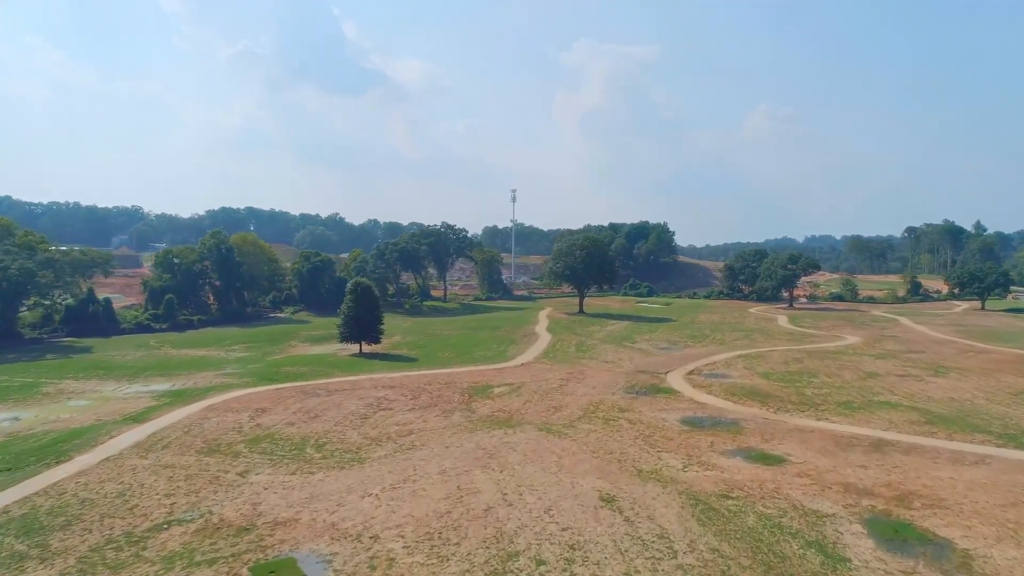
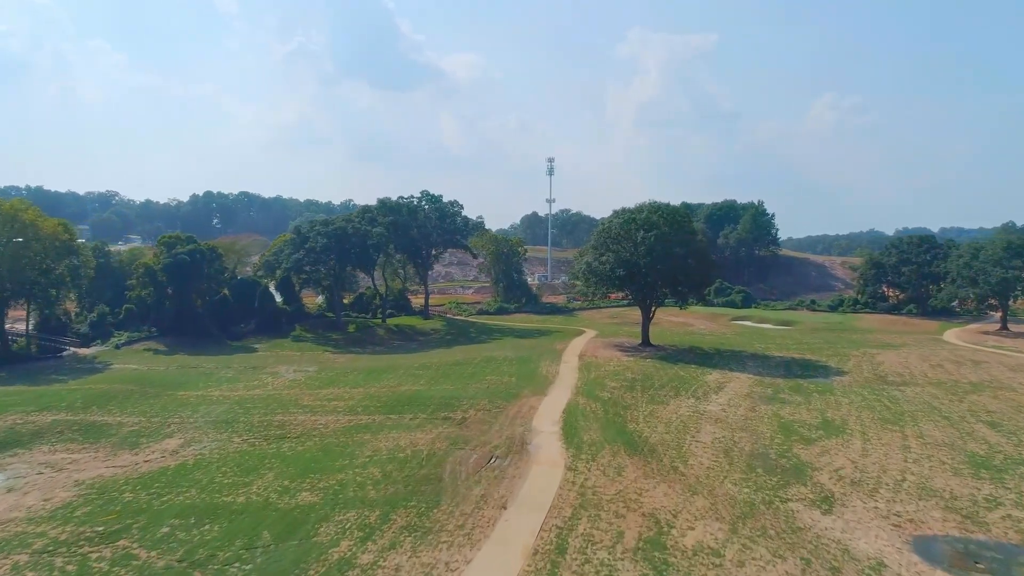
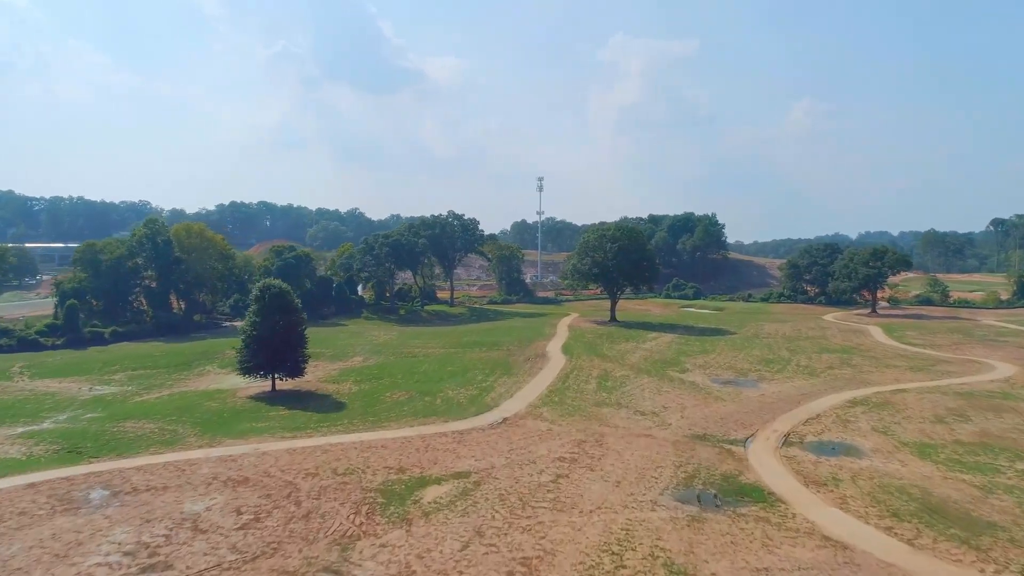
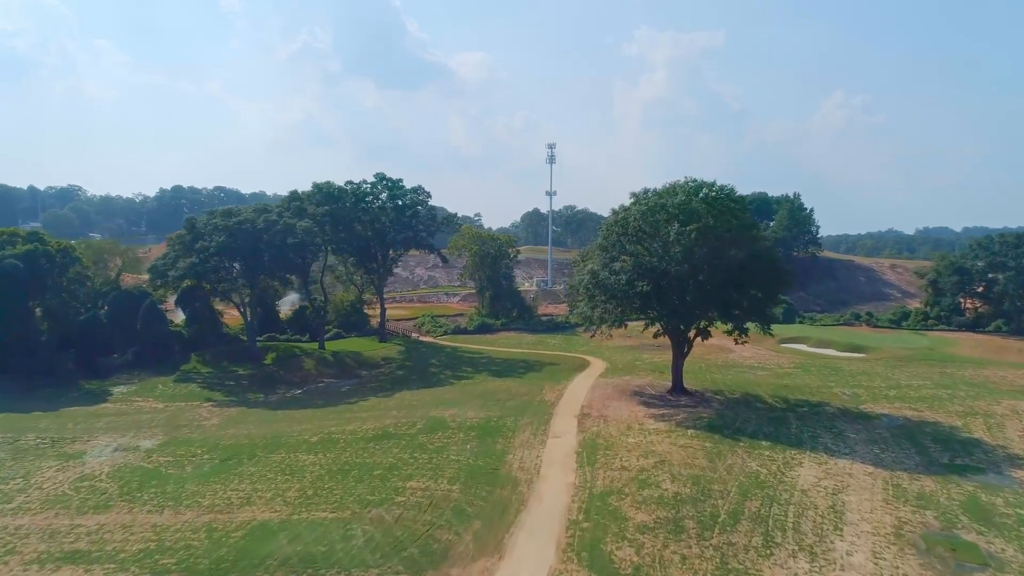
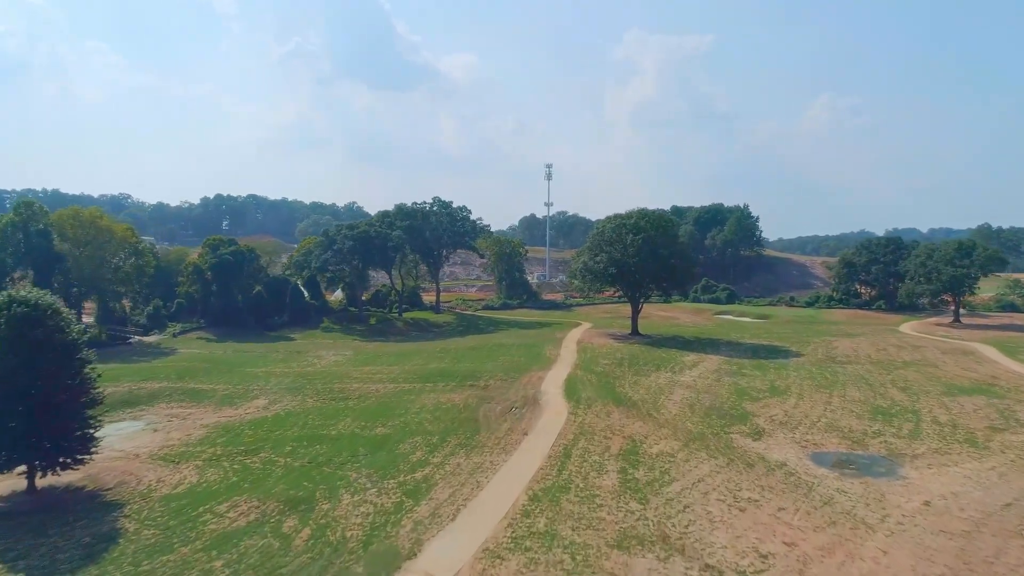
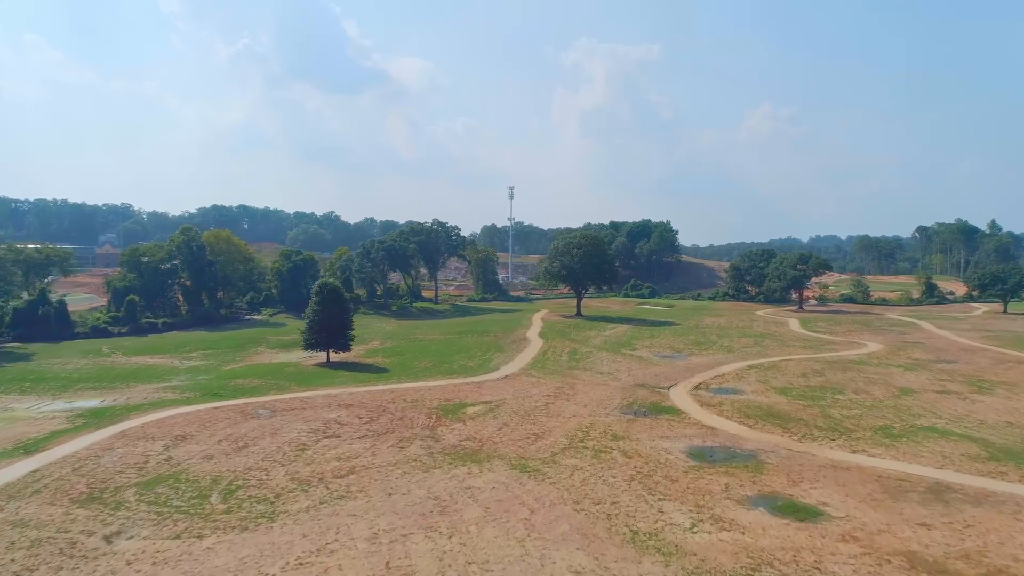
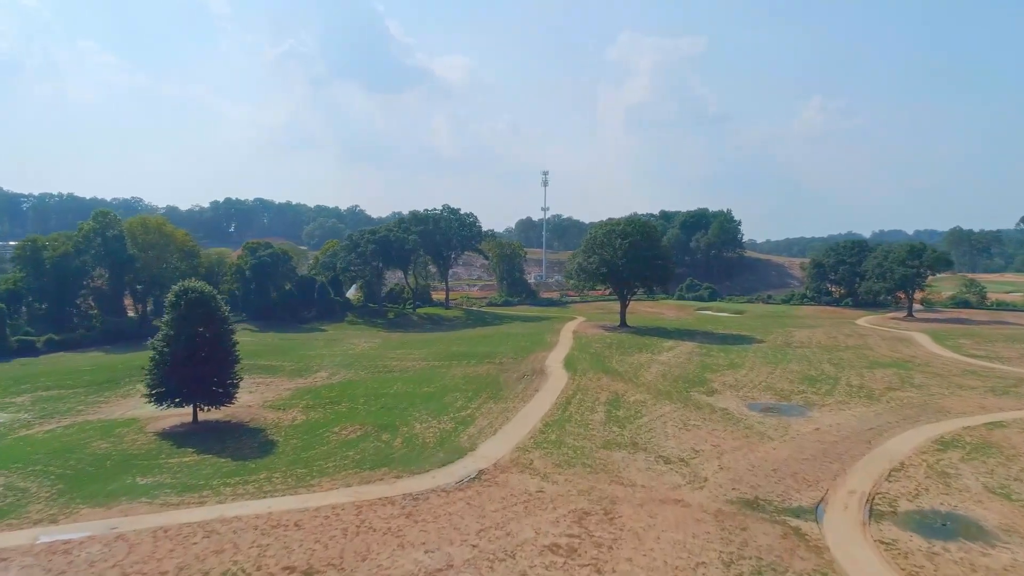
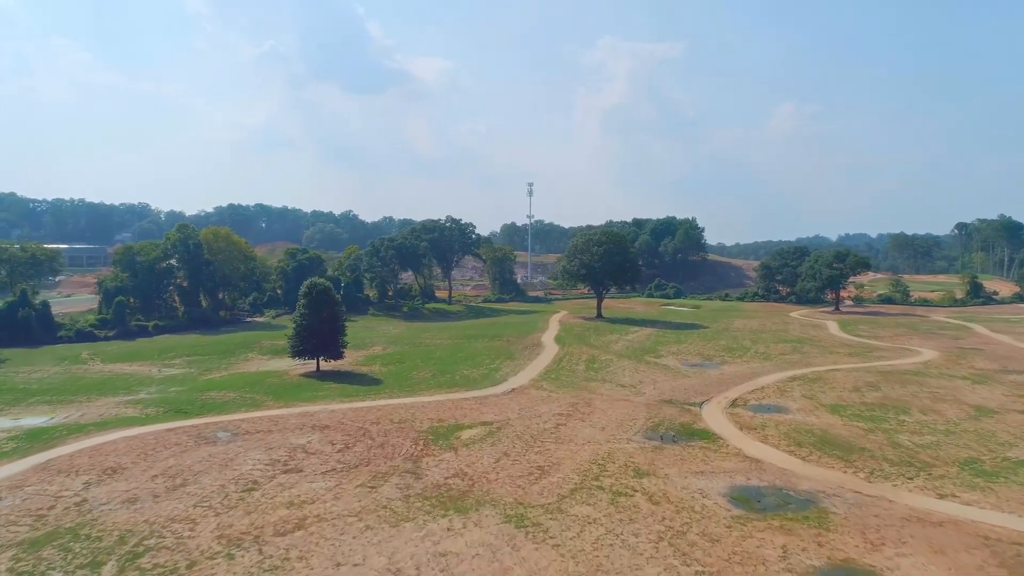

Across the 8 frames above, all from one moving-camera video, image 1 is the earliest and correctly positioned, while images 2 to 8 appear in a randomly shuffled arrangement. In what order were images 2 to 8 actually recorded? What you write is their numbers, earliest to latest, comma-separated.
6, 8, 3, 7, 5, 2, 4
